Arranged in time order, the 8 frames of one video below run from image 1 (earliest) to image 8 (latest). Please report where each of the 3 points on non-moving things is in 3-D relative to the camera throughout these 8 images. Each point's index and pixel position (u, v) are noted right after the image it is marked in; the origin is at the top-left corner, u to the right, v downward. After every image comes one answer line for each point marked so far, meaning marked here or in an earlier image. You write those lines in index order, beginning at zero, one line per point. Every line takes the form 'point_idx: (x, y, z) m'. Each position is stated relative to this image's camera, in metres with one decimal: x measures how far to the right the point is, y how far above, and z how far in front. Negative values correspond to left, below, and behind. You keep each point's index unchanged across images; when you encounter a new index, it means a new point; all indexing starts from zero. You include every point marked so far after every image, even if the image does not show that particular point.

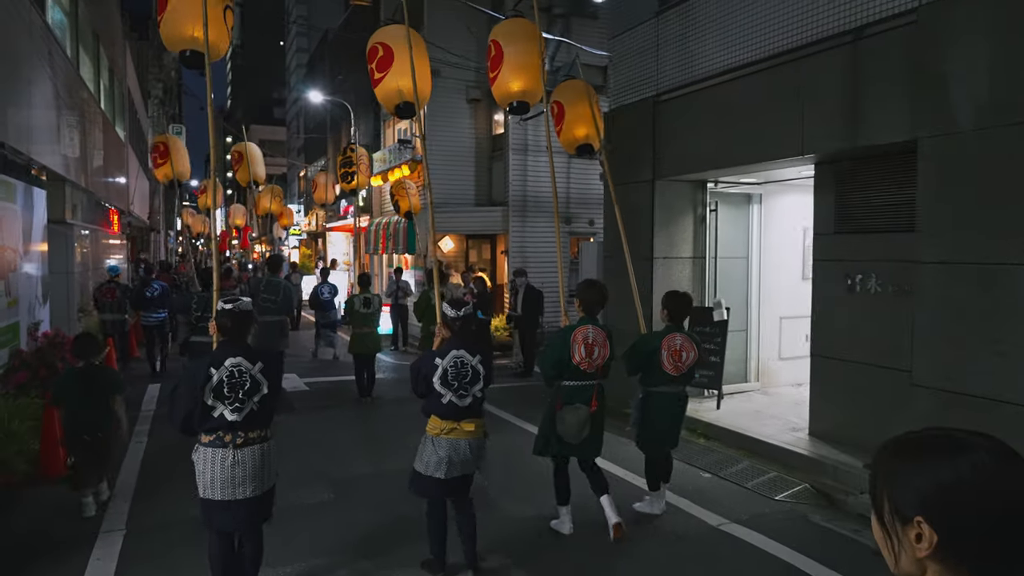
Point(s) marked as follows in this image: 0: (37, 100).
0: (-6.7, +2.7, +10.0) m
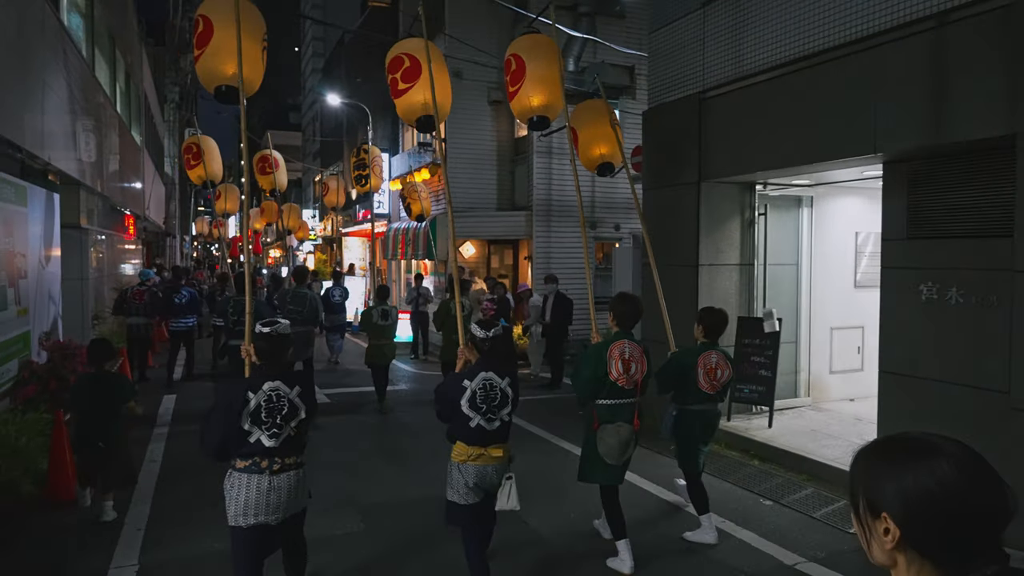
0: (-6.3, +2.6, +9.6) m
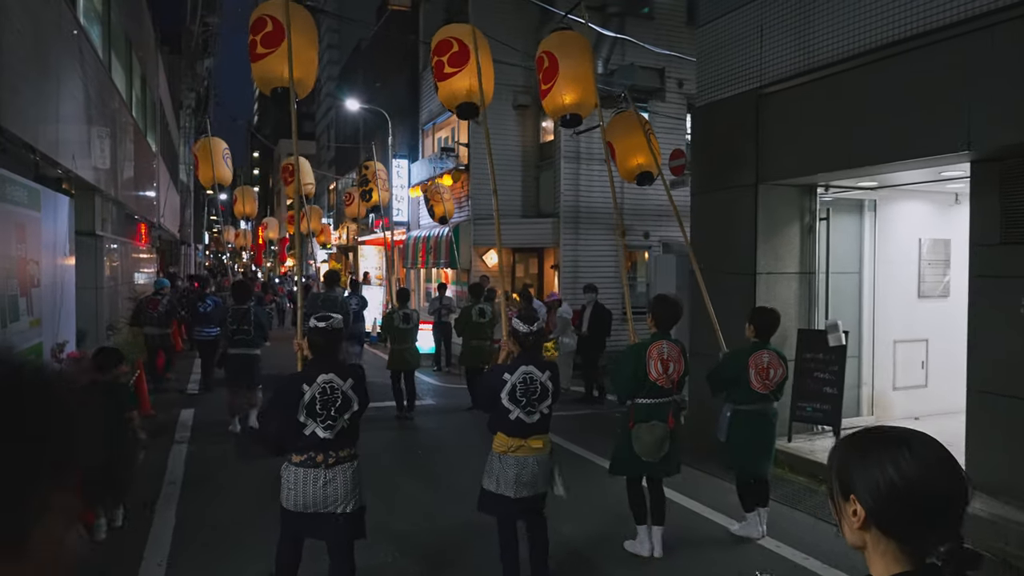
0: (-5.9, +2.4, +9.2) m
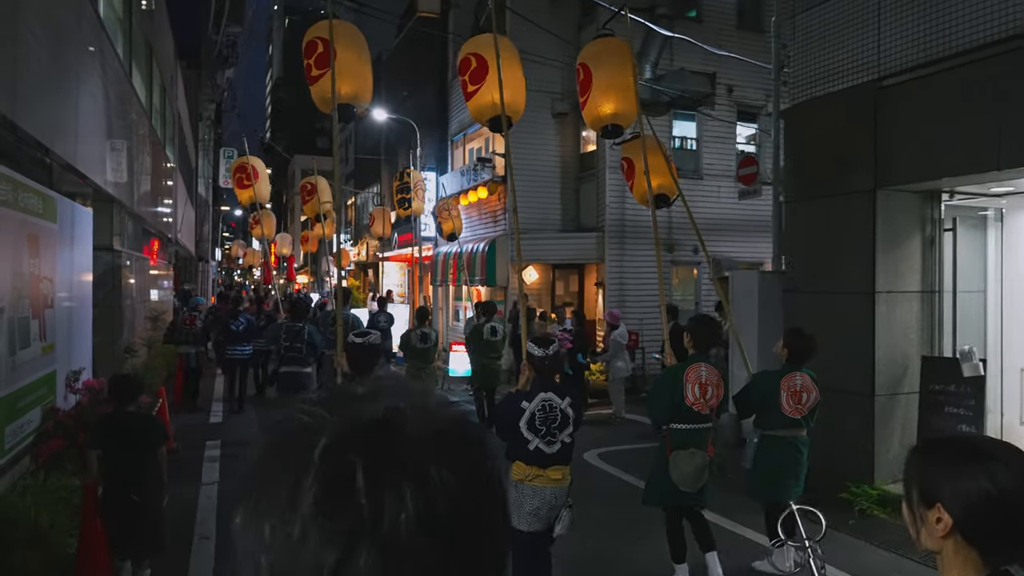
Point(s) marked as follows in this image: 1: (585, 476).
0: (-5.2, +2.2, +8.5) m
1: (+0.8, -2.1, +7.8) m
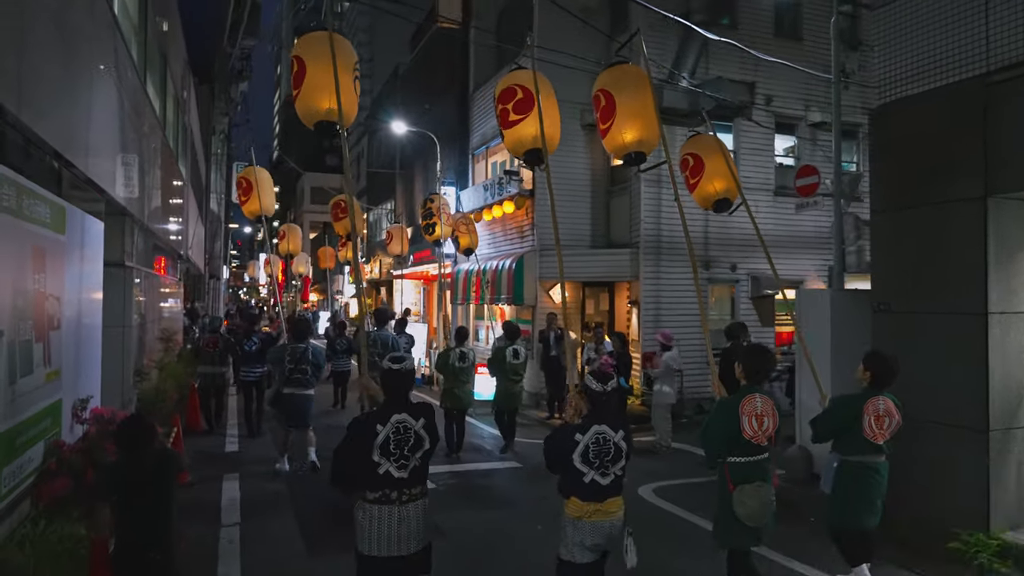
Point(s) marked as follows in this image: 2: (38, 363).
0: (-4.7, +2.0, +7.9) m
1: (+1.3, -2.3, +7.0) m
2: (-3.5, -0.5, +5.1) m
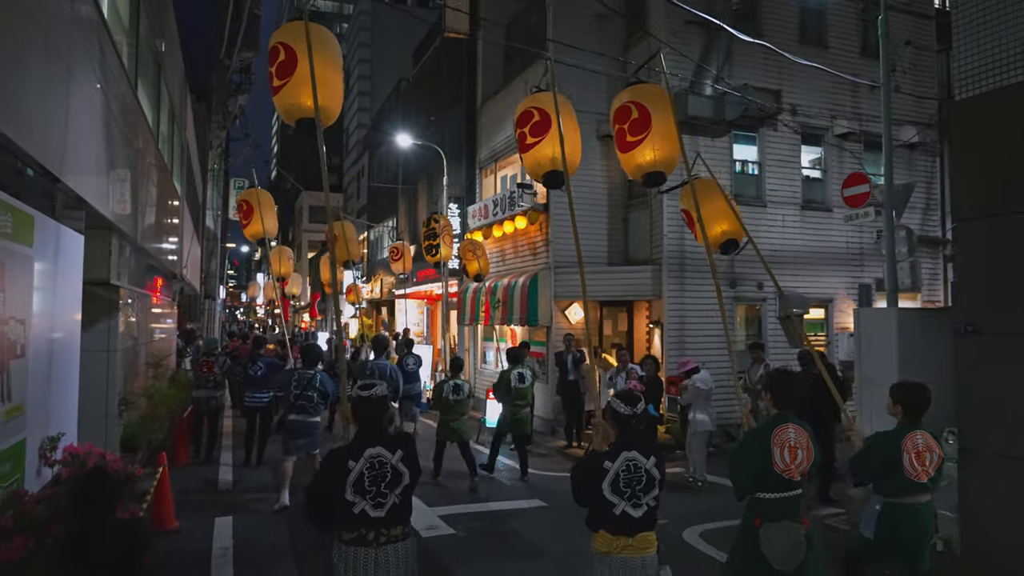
0: (-4.4, +1.8, +7.2) m
1: (+1.6, -2.5, +6.2) m
2: (-3.2, -0.7, +4.3) m
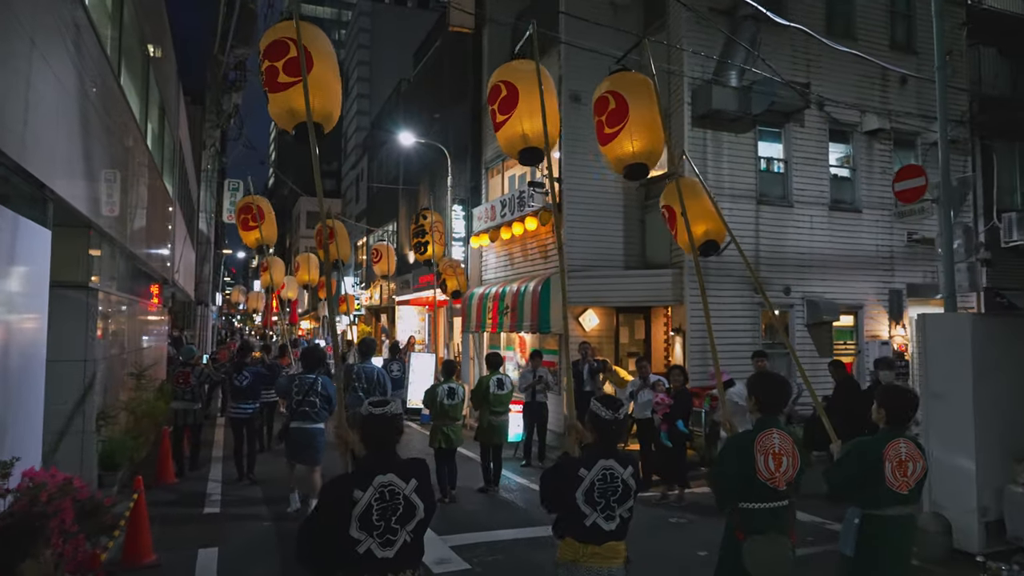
0: (-4.2, +1.8, +6.5) m
1: (+1.8, -2.5, +5.5) m
2: (-3.0, -0.7, +3.5) m
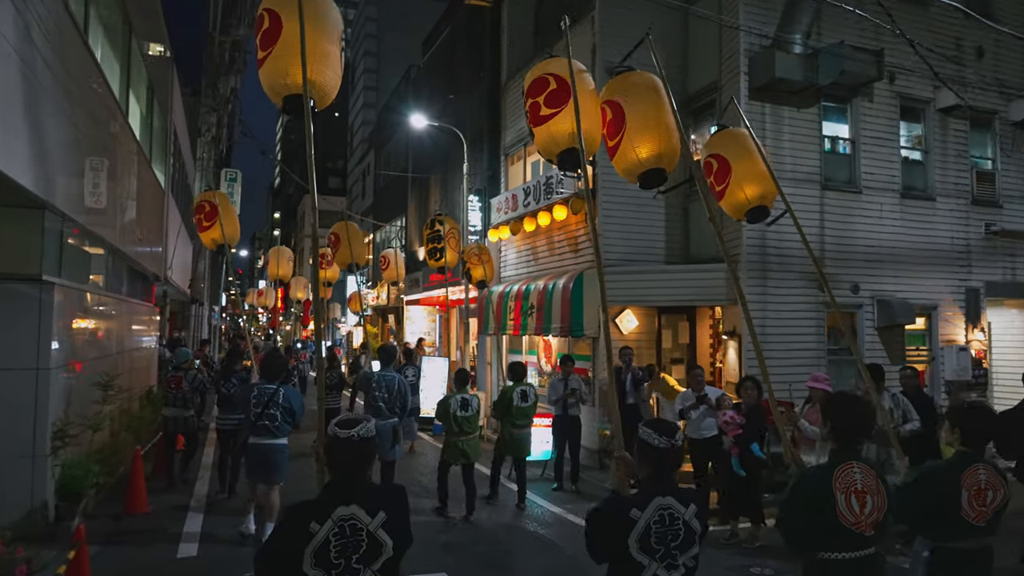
0: (-3.9, +1.8, +5.1) m
1: (+2.1, -2.4, +4.0) m
2: (-2.7, -0.6, +2.2) m
